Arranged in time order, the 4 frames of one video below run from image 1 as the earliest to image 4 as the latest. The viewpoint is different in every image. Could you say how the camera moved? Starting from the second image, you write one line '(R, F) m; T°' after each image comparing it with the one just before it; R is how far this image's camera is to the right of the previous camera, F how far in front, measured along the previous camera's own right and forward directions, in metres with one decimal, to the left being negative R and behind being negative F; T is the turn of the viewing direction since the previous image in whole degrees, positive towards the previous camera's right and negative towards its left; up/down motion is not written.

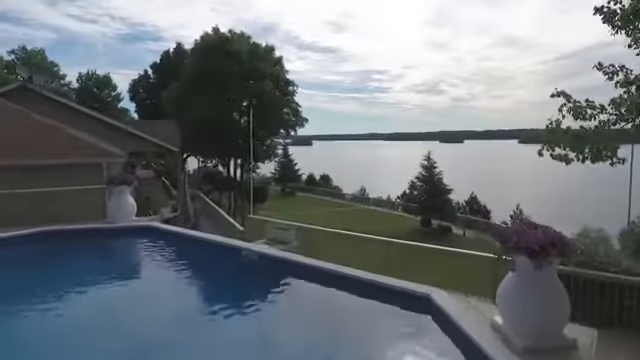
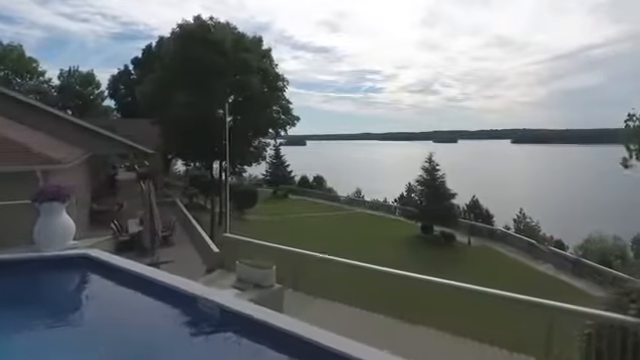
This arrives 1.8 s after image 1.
(0.0, +1.8) m; +1°
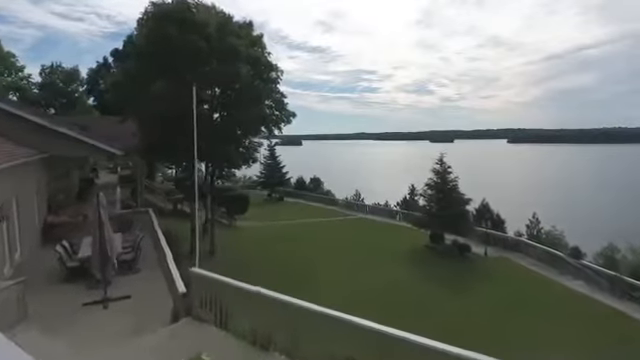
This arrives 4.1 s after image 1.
(-0.1, +2.3) m; 0°
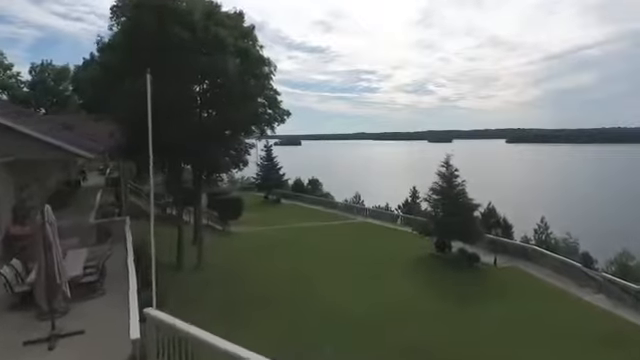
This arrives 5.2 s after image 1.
(+0.1, +1.3) m; 0°
